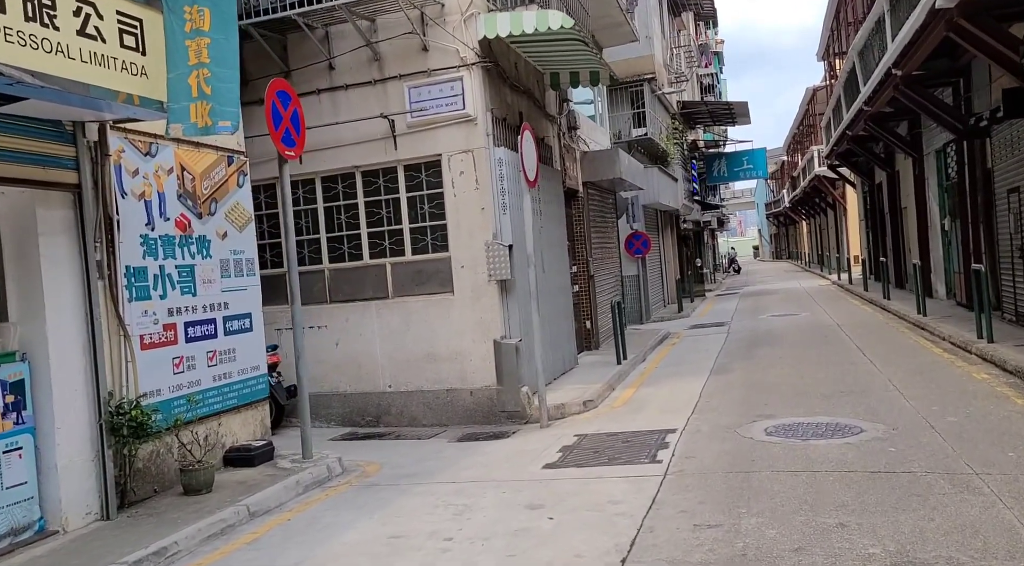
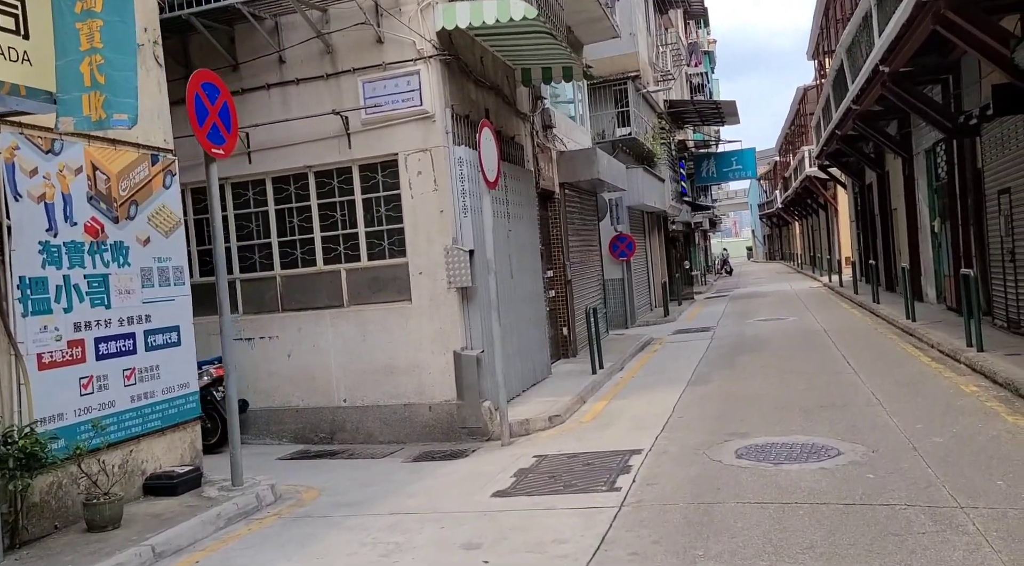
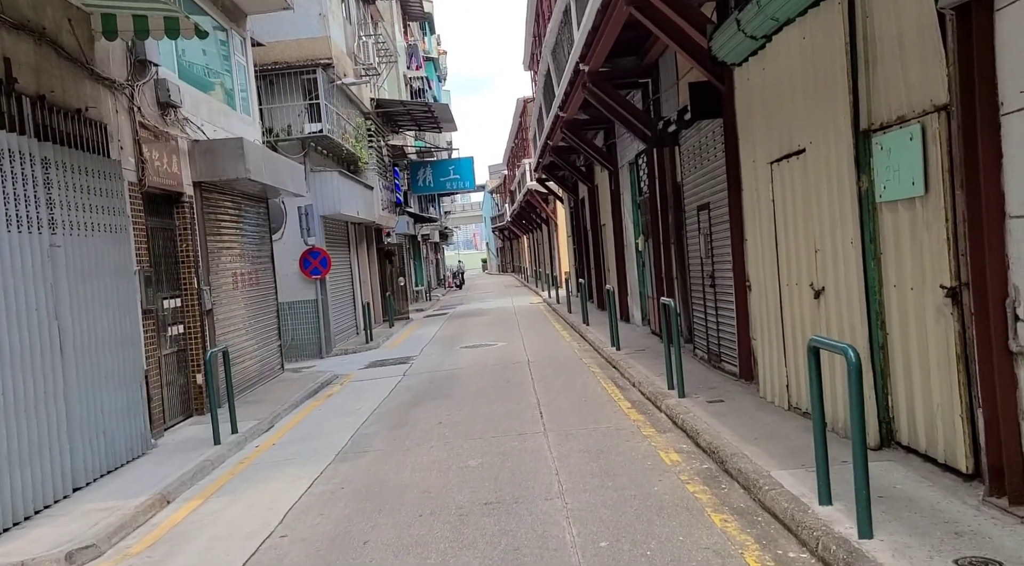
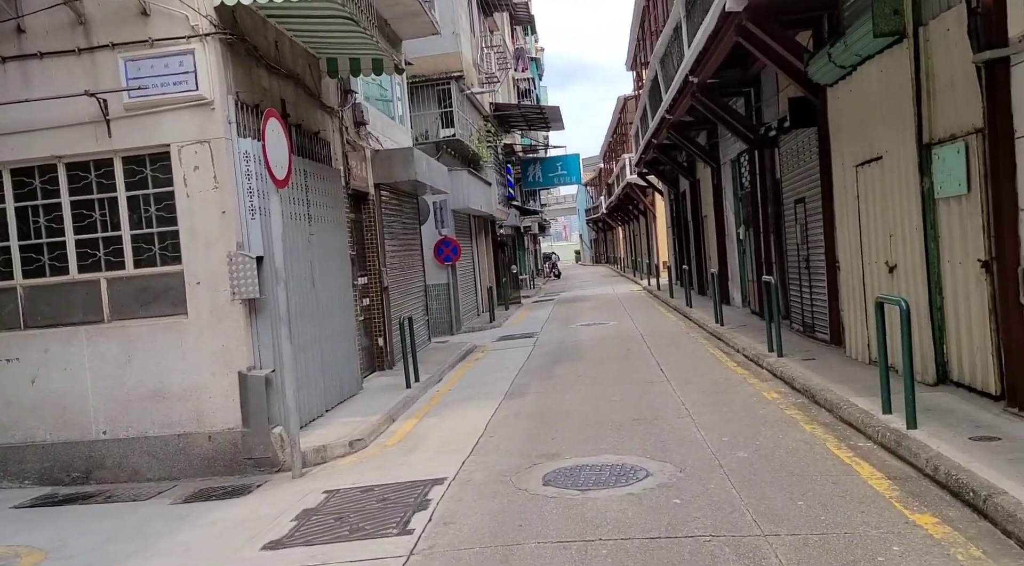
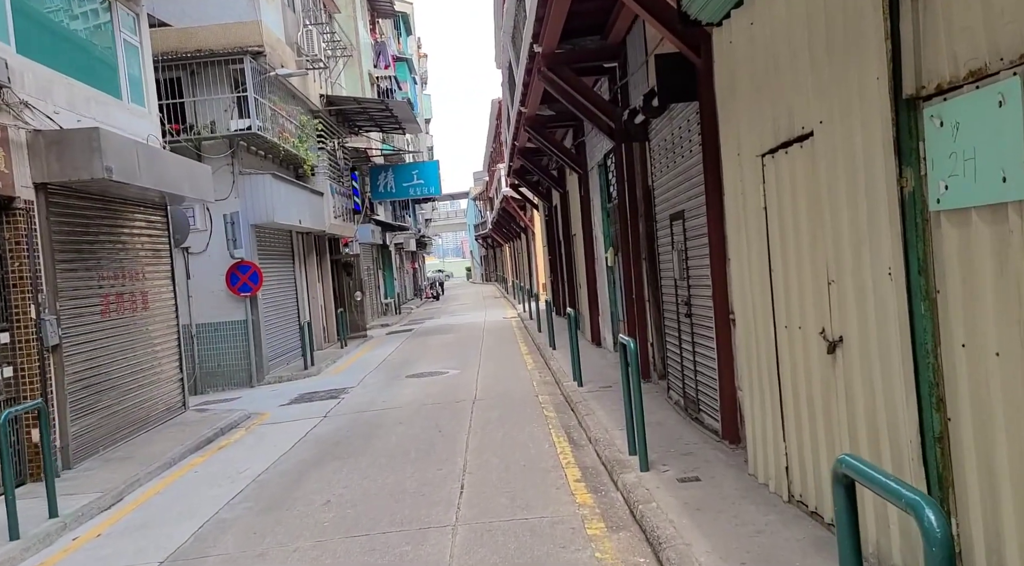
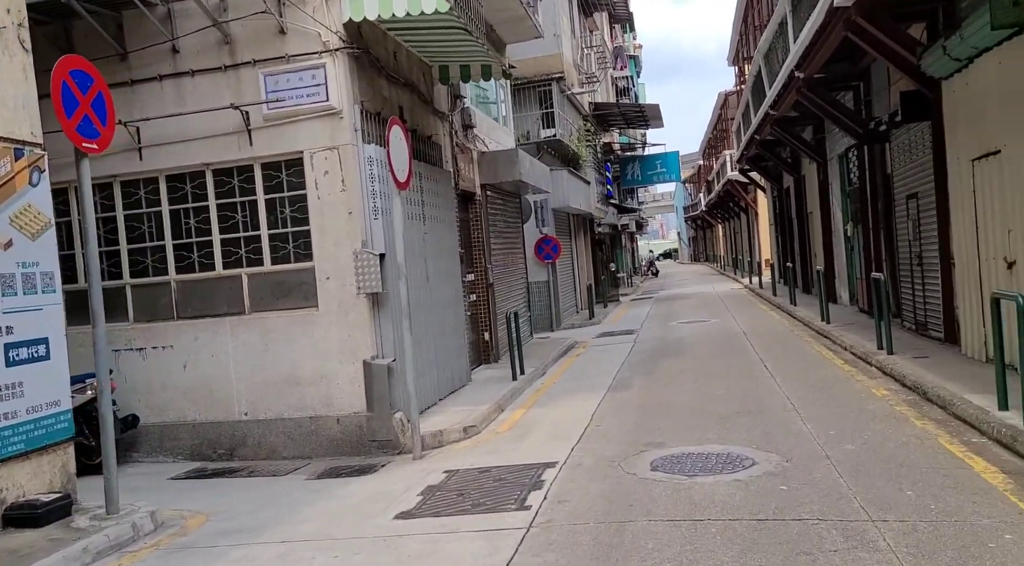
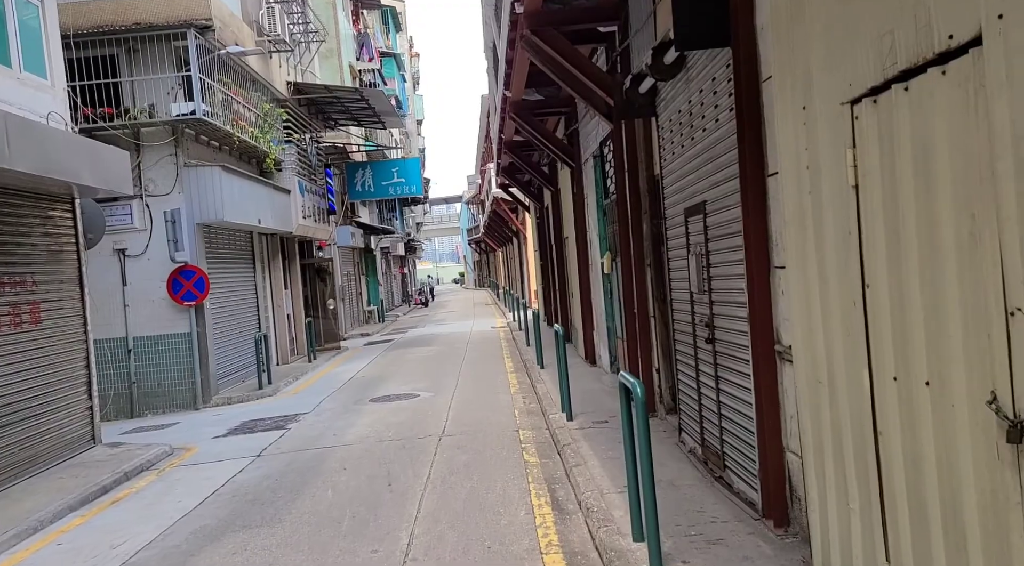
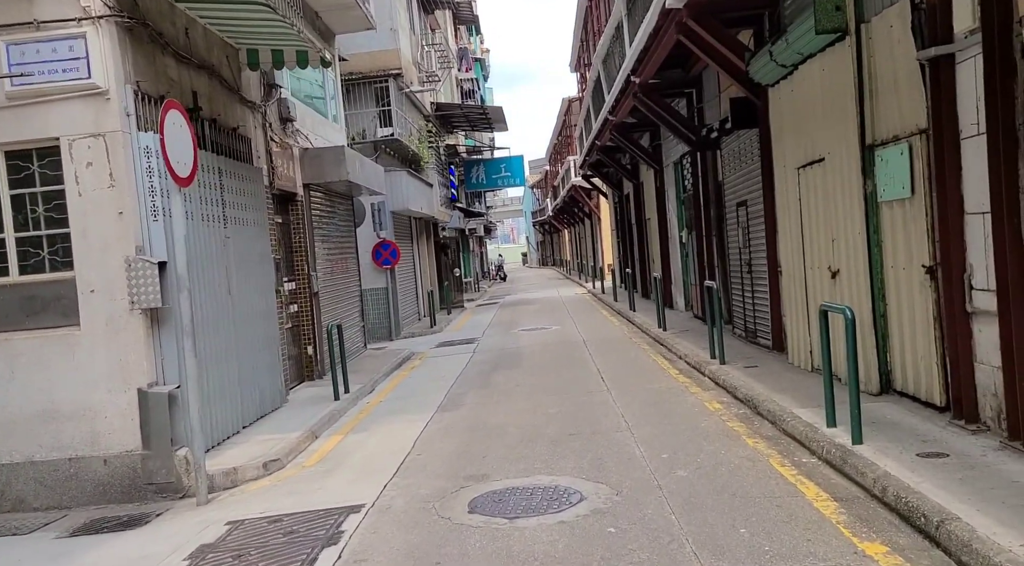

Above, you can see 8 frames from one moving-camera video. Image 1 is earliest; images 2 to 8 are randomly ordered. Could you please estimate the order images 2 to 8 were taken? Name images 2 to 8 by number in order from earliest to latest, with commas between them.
2, 6, 4, 8, 3, 5, 7
